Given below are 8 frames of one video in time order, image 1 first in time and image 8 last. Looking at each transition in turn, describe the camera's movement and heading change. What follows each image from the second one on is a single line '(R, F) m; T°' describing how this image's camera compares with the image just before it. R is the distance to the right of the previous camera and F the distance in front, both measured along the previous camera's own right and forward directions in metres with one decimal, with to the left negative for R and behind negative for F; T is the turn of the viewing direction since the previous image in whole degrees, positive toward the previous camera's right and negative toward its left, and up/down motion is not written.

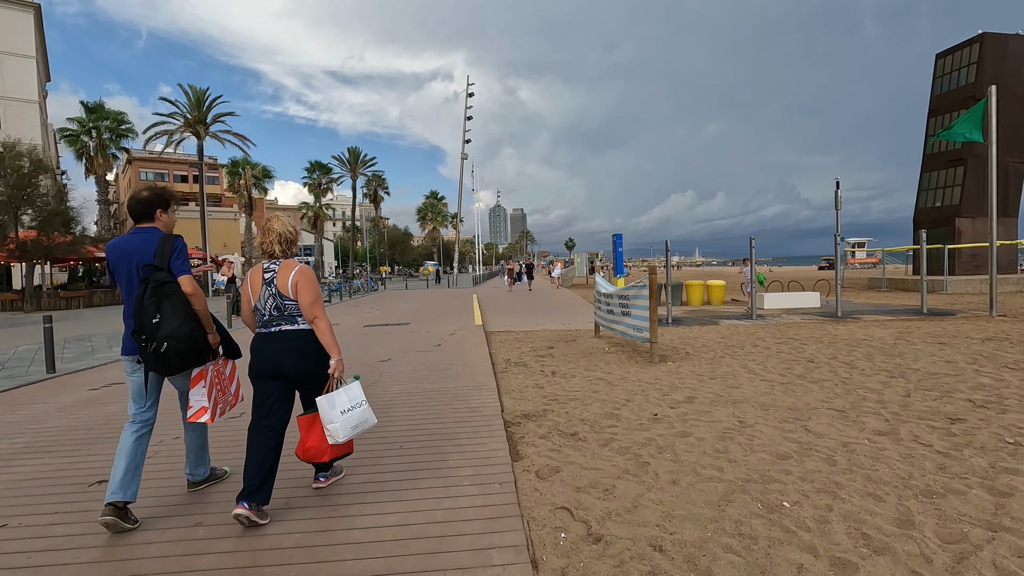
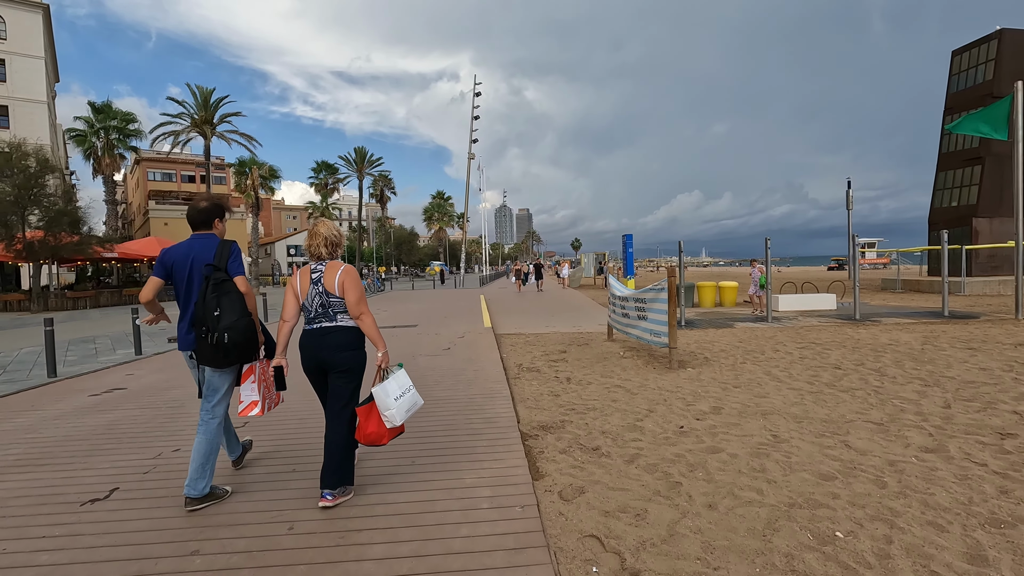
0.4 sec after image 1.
(-0.1, +0.3) m; -1°
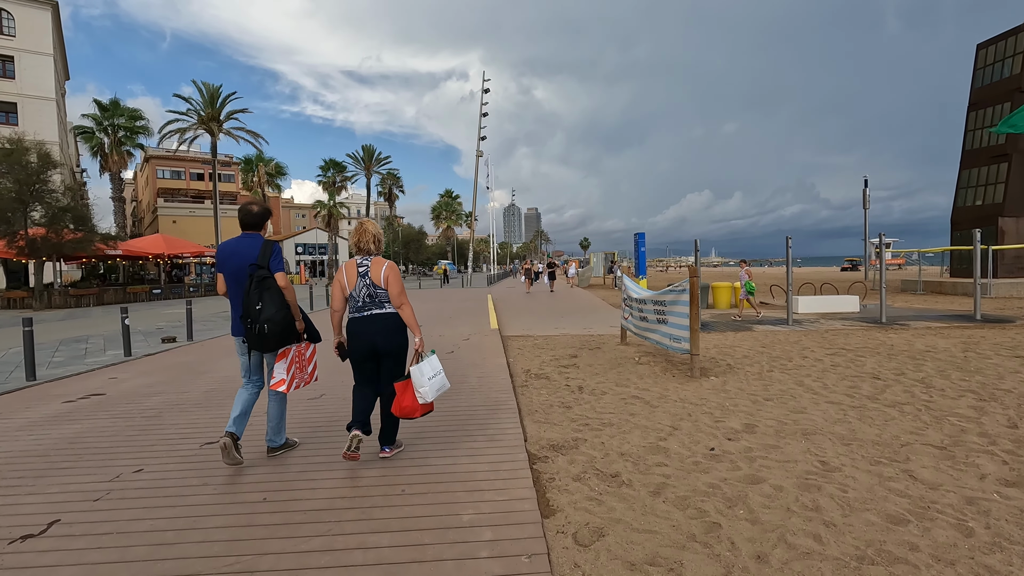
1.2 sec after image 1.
(0.0, +0.6) m; -1°
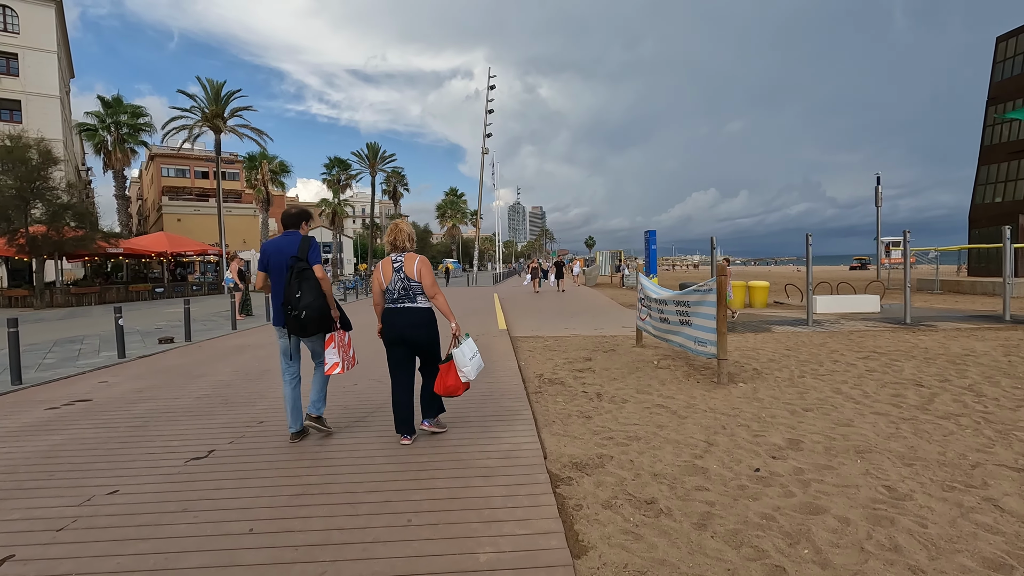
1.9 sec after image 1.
(-0.1, +0.4) m; 0°
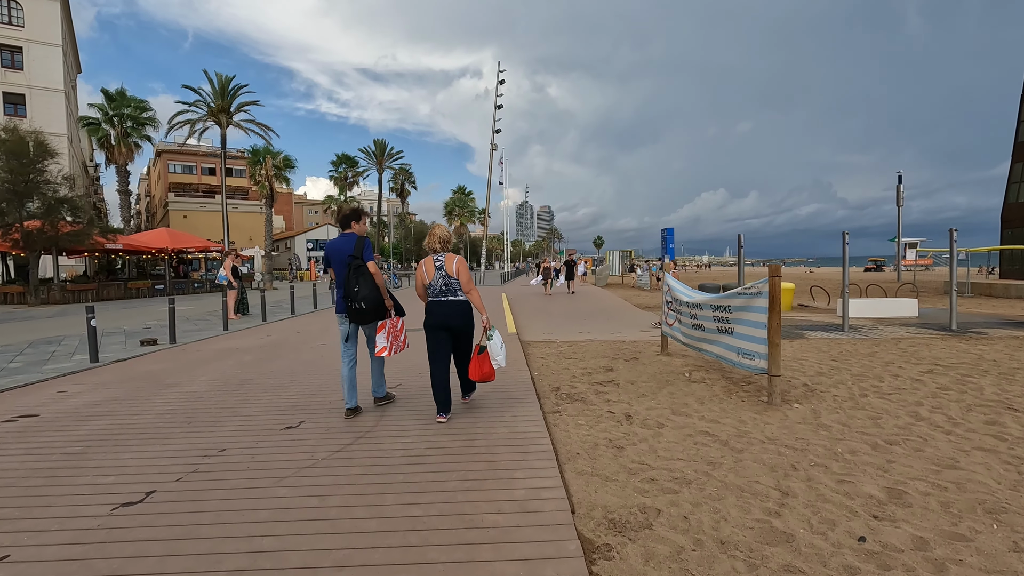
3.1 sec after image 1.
(-0.1, +0.9) m; -1°
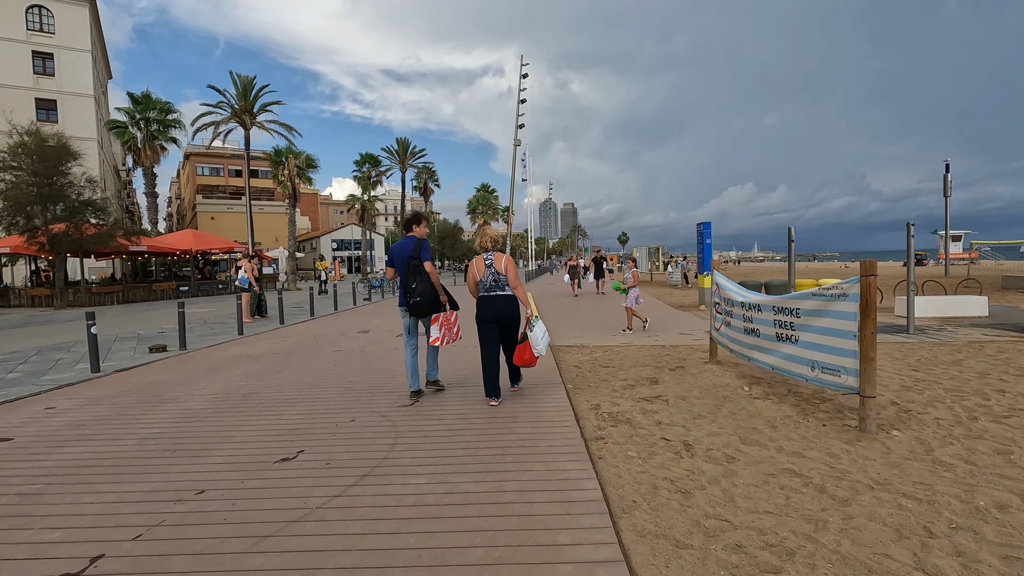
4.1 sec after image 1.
(-0.1, +0.8) m; -3°
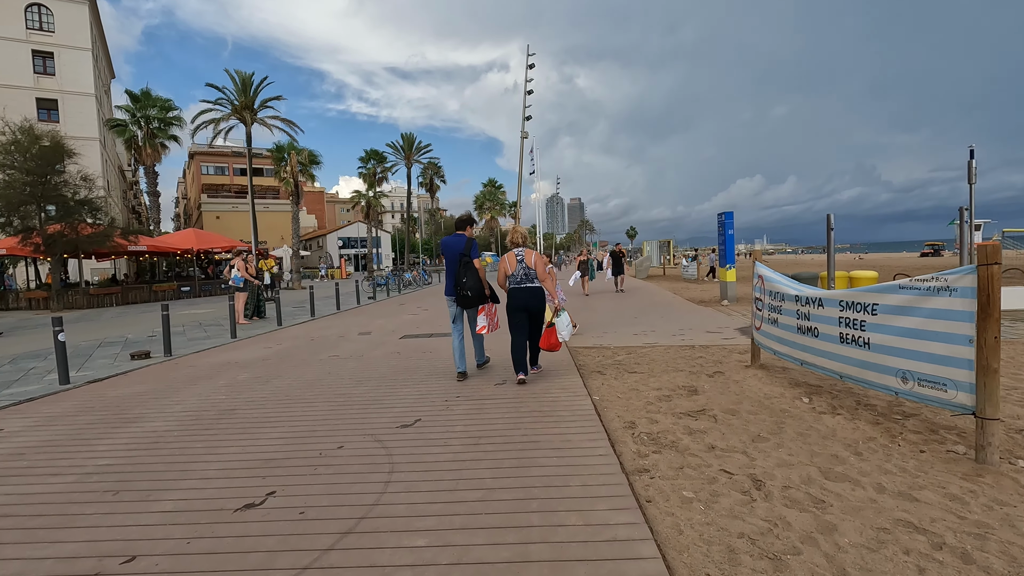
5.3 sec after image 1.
(-0.1, +0.9) m; -1°
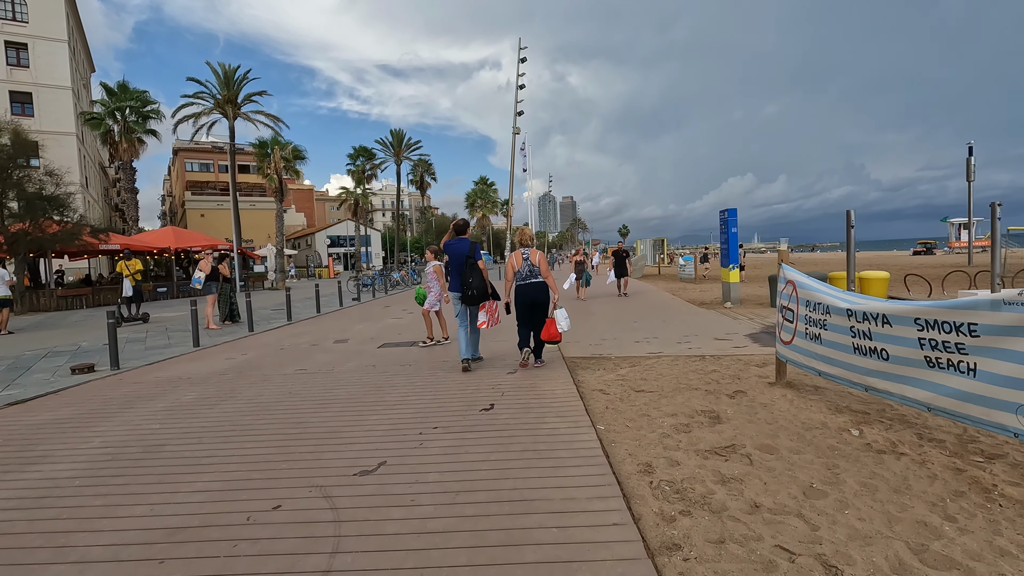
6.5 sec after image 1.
(0.0, +0.9) m; +1°
